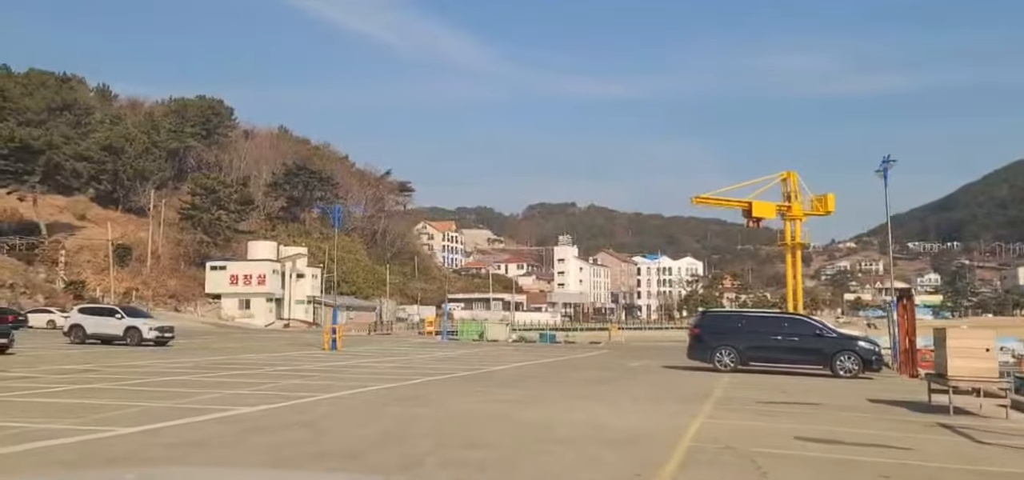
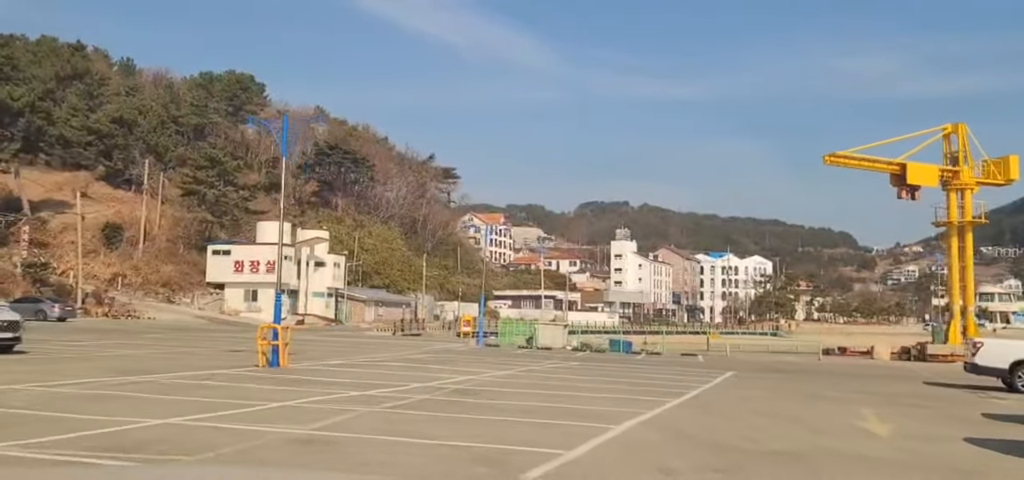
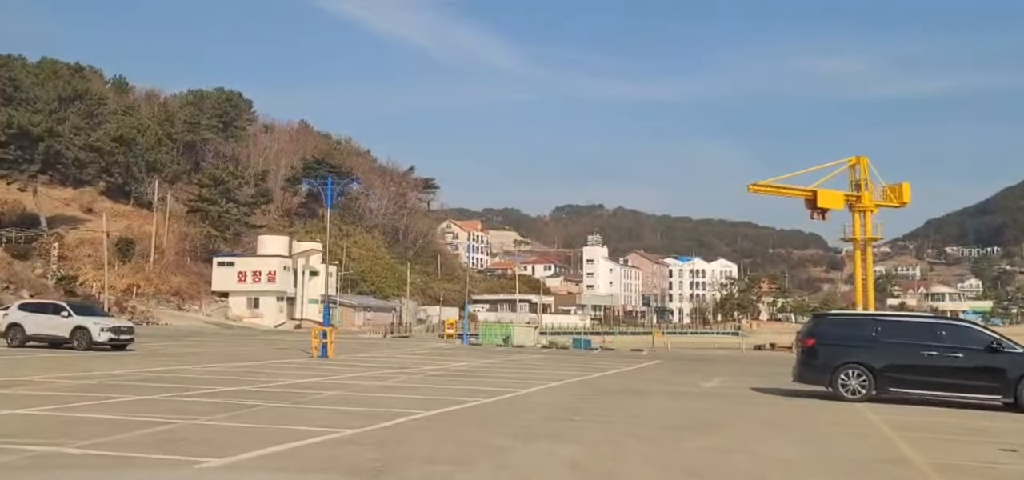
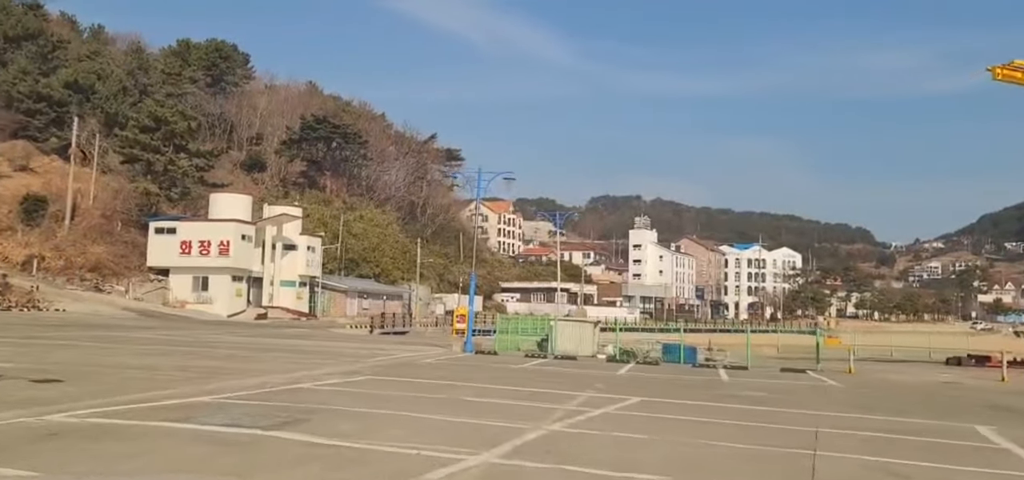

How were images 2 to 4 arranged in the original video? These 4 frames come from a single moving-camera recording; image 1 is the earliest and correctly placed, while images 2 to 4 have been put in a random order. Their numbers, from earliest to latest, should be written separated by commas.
3, 2, 4
